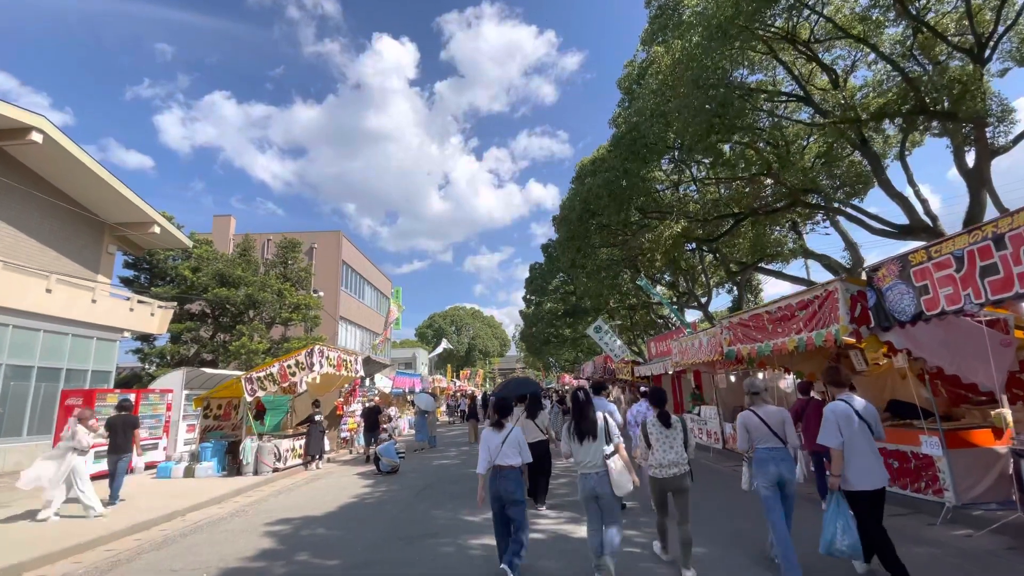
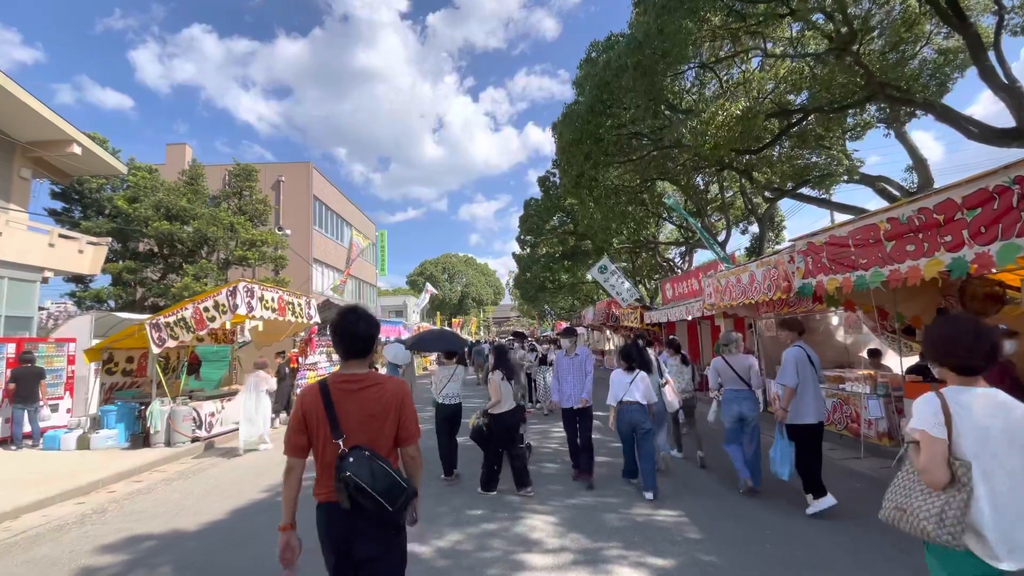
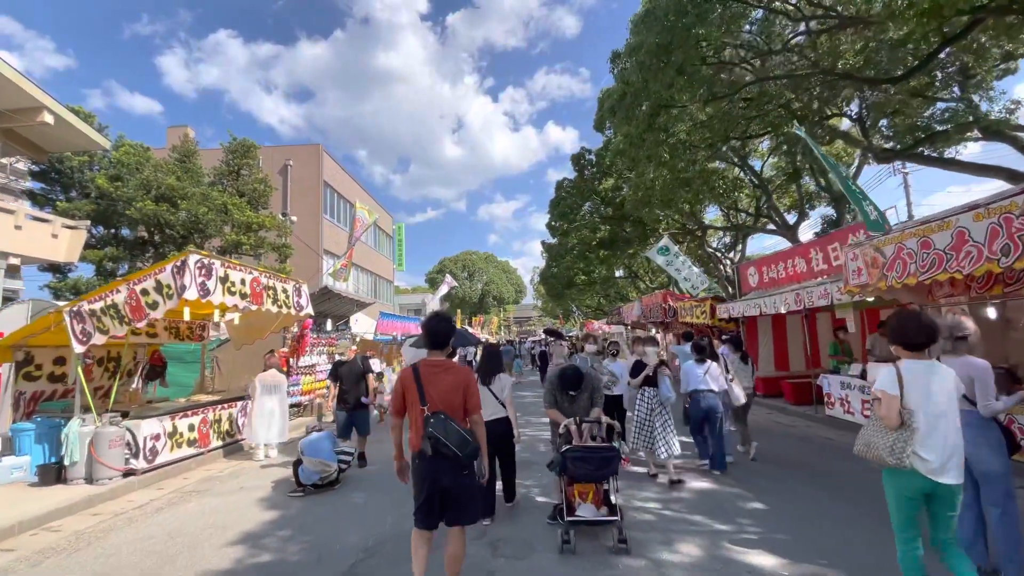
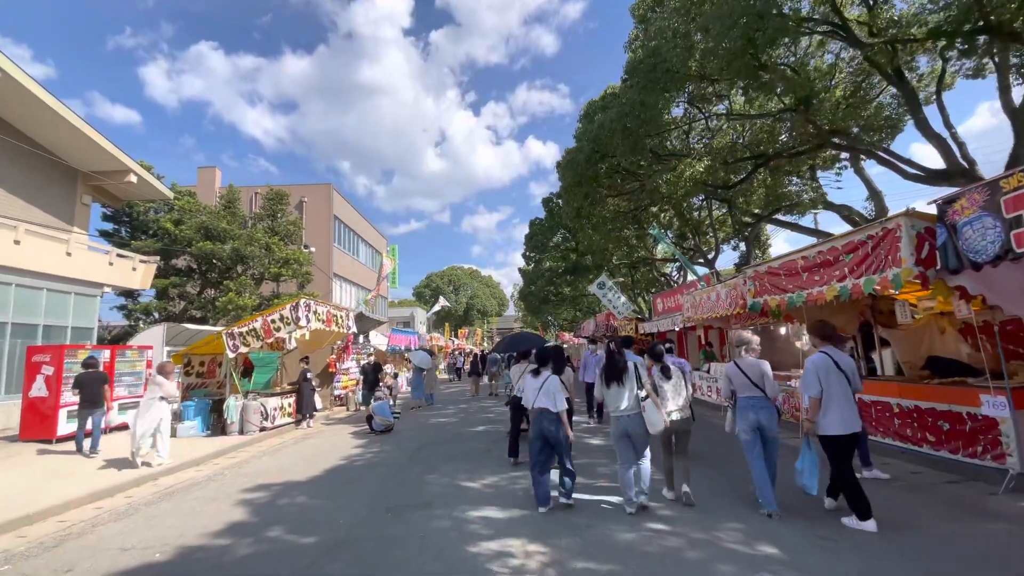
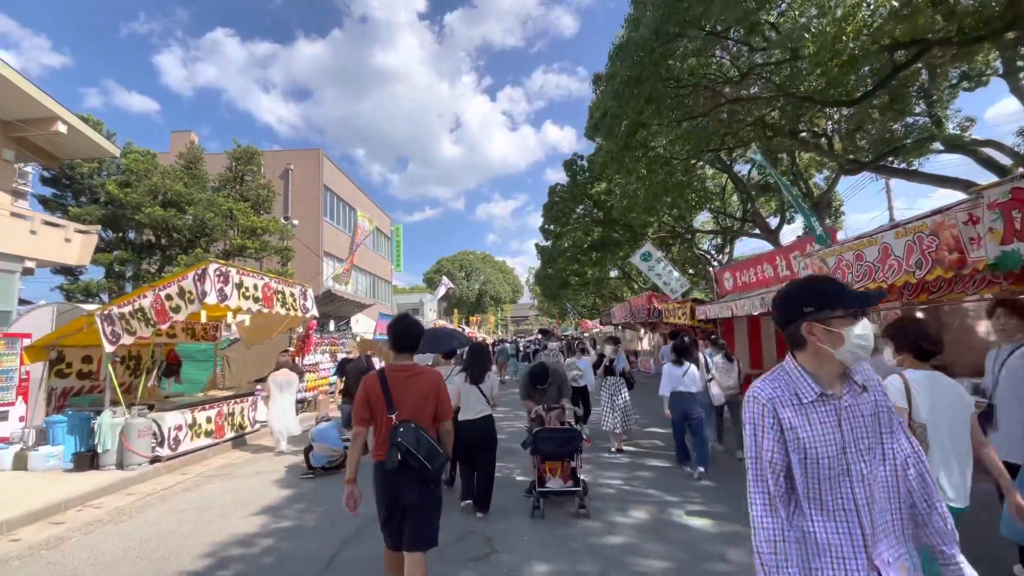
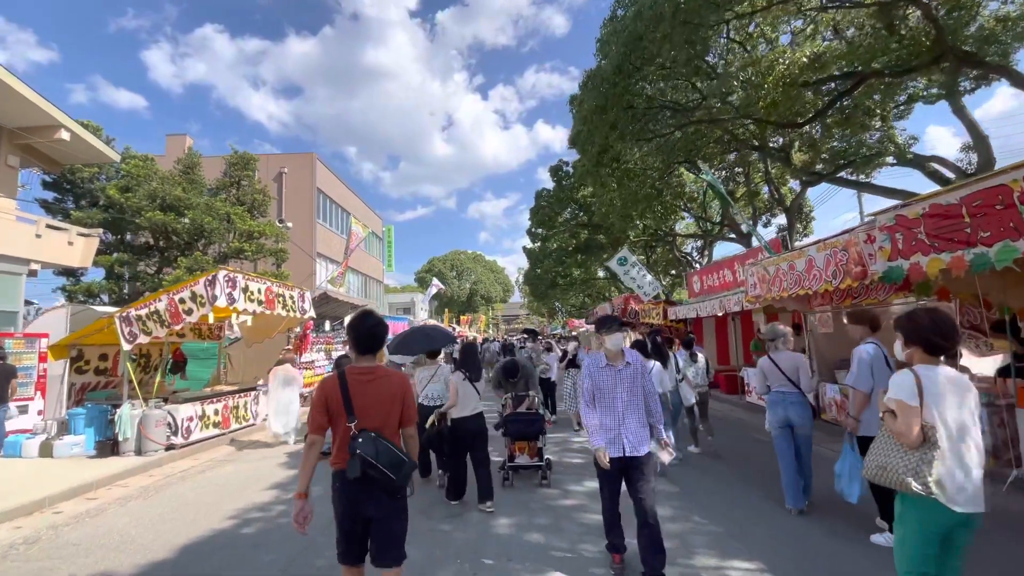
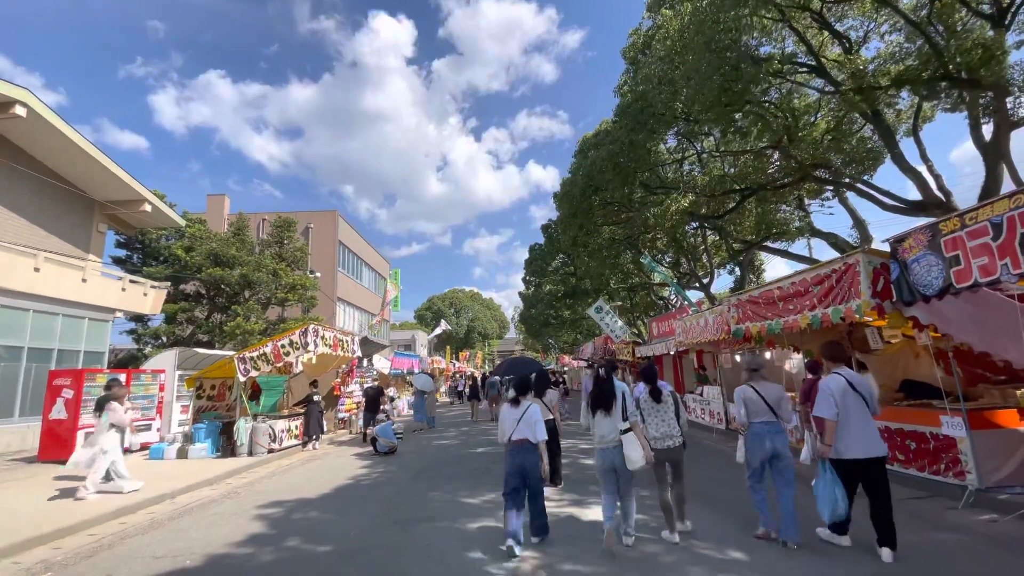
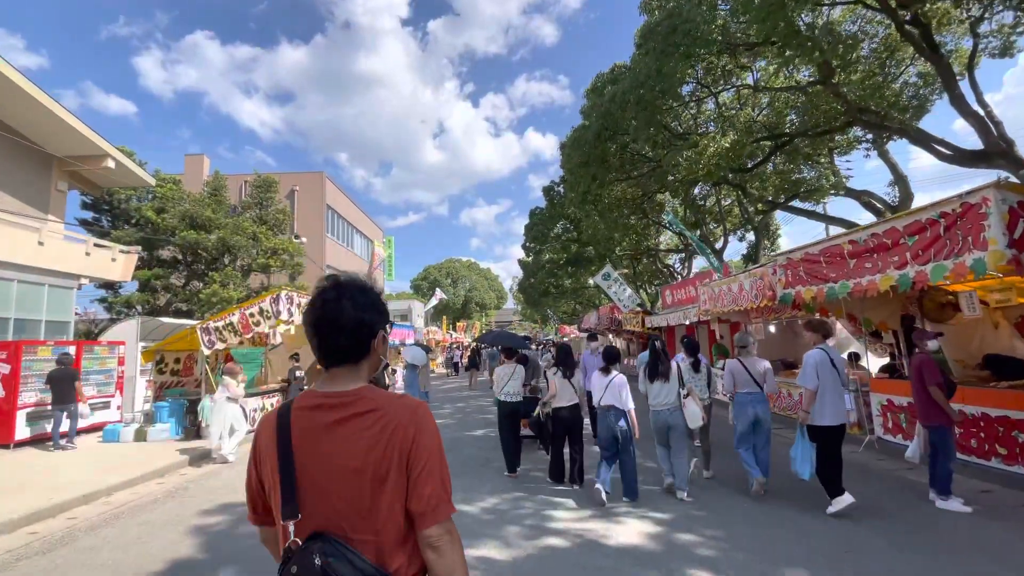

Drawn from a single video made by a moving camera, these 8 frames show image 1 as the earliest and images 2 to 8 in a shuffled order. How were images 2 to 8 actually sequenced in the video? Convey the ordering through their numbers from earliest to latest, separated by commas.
7, 4, 8, 2, 6, 5, 3
